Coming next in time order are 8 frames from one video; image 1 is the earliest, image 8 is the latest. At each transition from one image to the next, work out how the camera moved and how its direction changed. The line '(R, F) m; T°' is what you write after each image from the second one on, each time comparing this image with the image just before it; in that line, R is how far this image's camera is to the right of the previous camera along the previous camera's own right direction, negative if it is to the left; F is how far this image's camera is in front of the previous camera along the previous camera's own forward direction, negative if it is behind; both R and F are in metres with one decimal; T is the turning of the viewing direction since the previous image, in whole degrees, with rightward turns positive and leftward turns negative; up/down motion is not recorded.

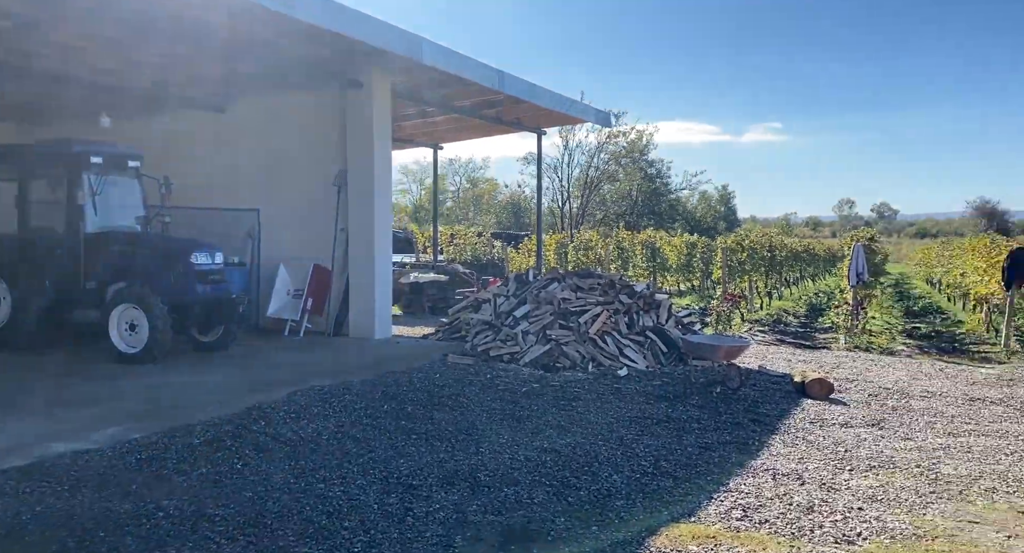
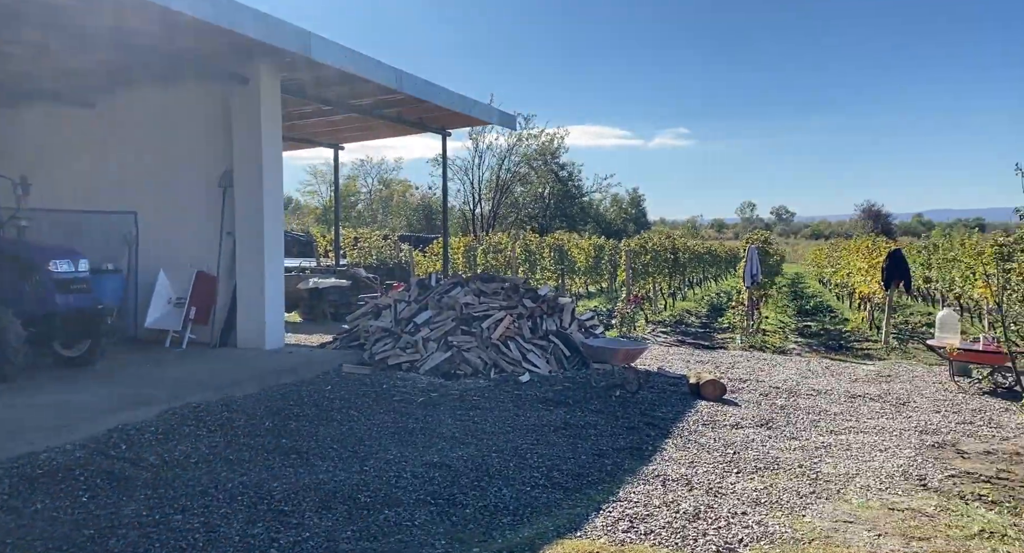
(+0.1, +0.1) m; +7°
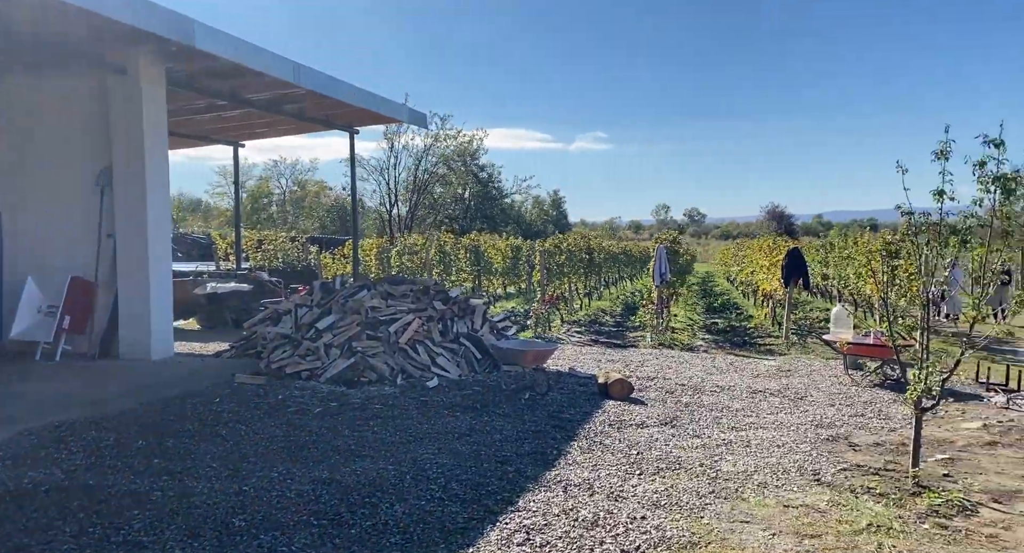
(+0.1, +0.1) m; +6°
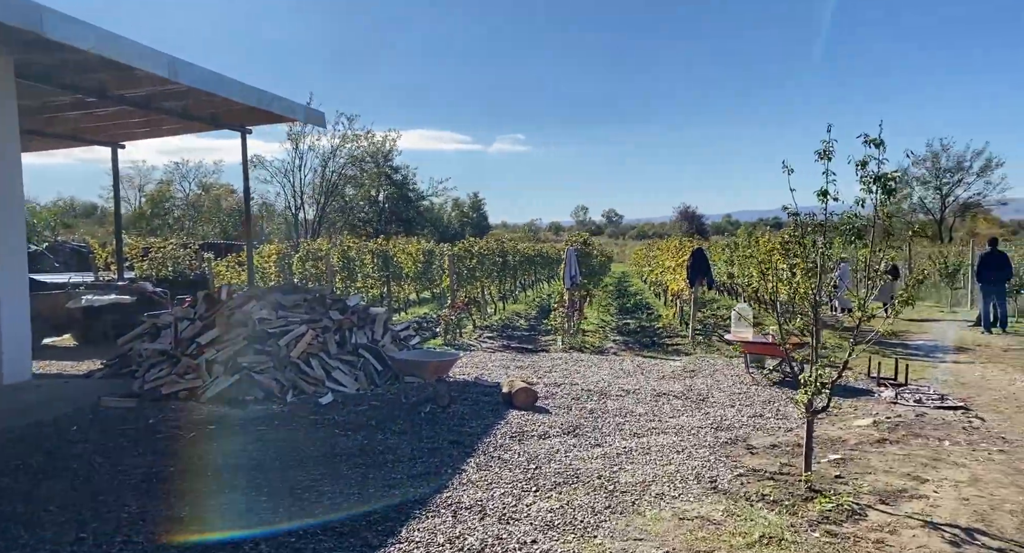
(+0.2, +0.2) m; +6°
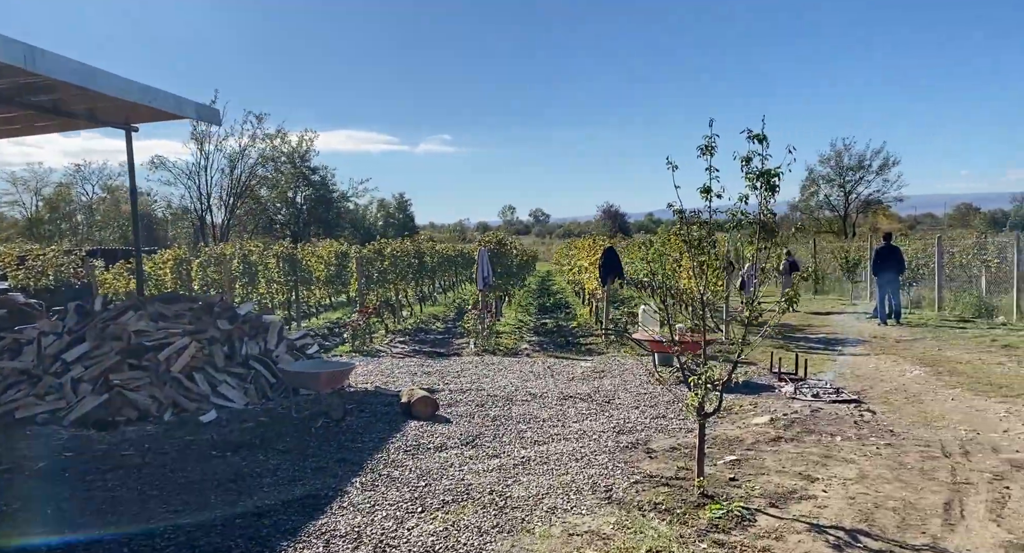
(+0.2, +0.2) m; +6°
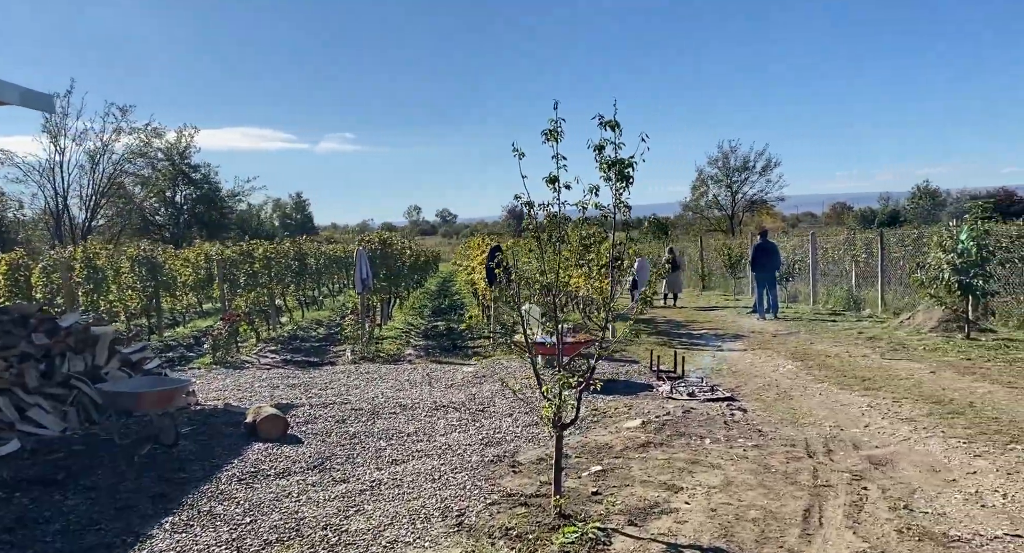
(+0.3, +0.4) m; +8°
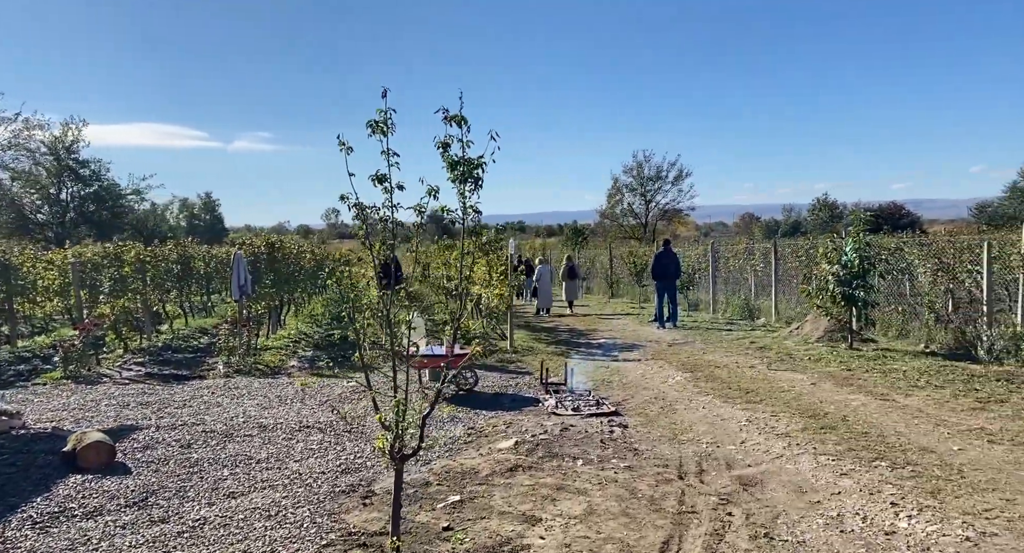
(+0.4, +0.4) m; +6°
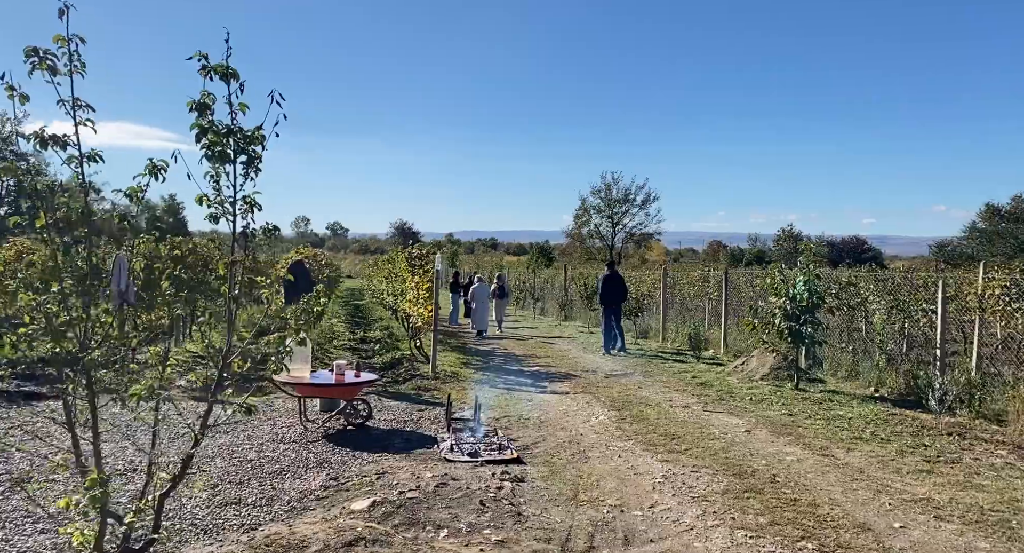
(+0.7, +1.1) m; +2°
